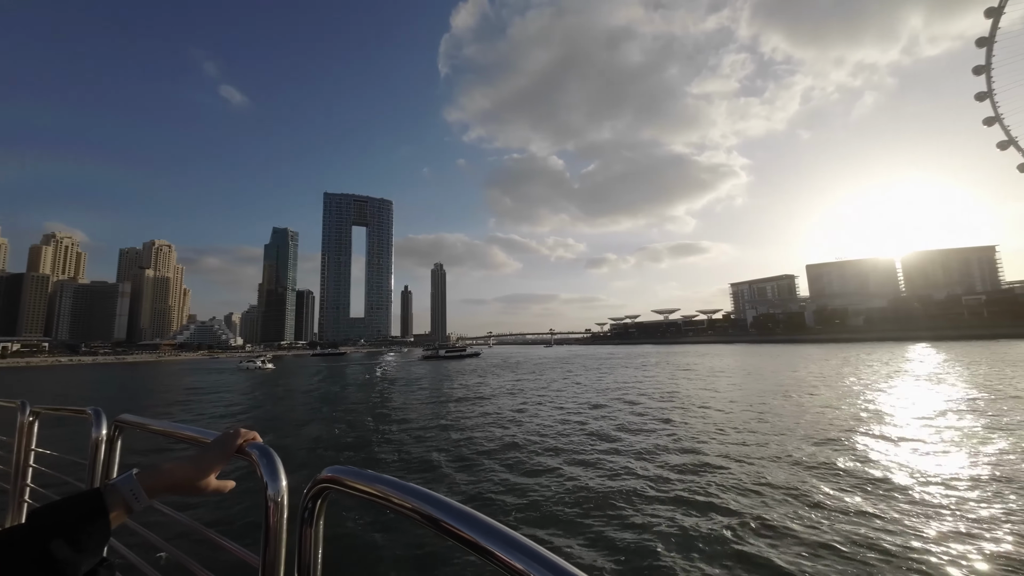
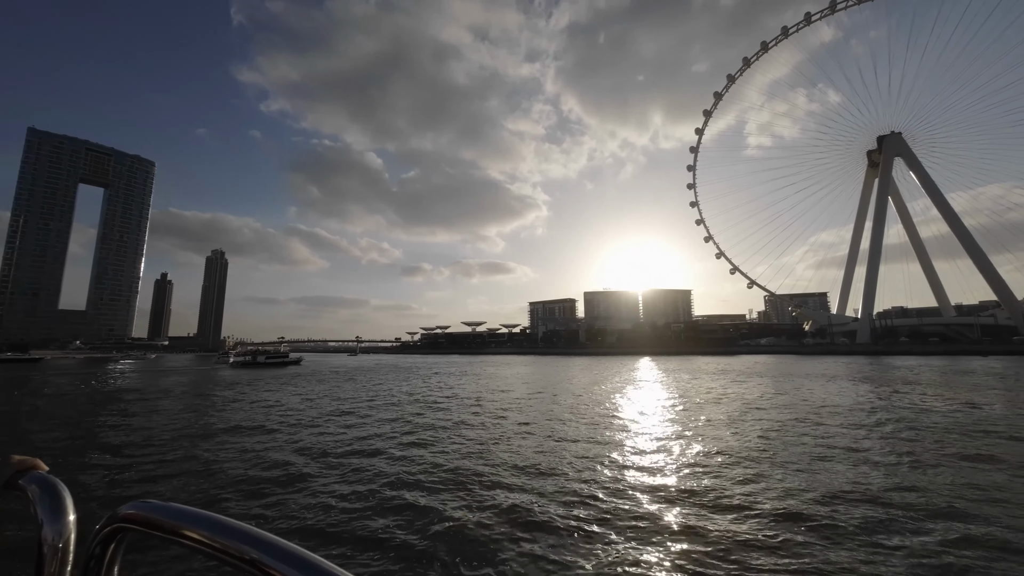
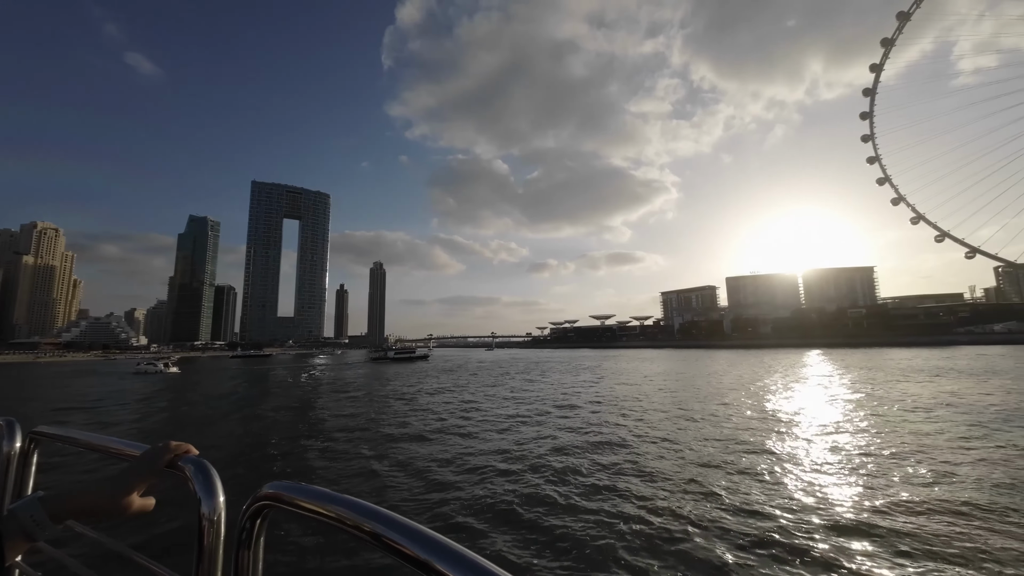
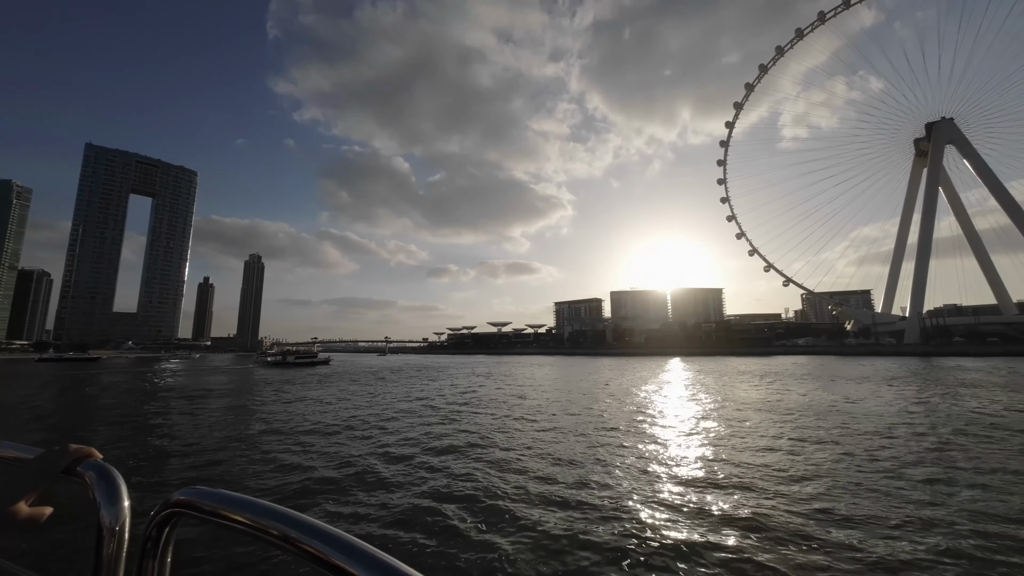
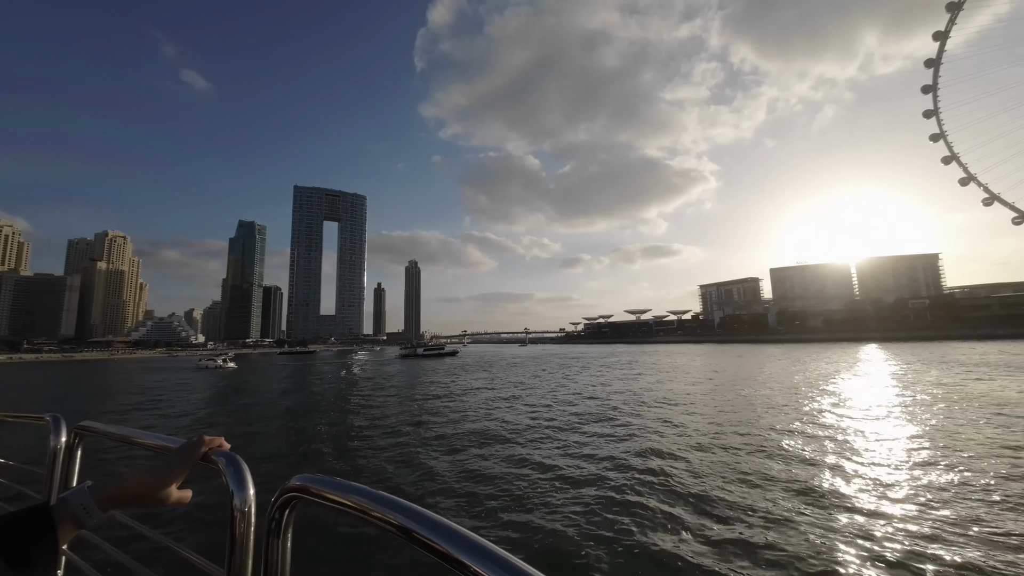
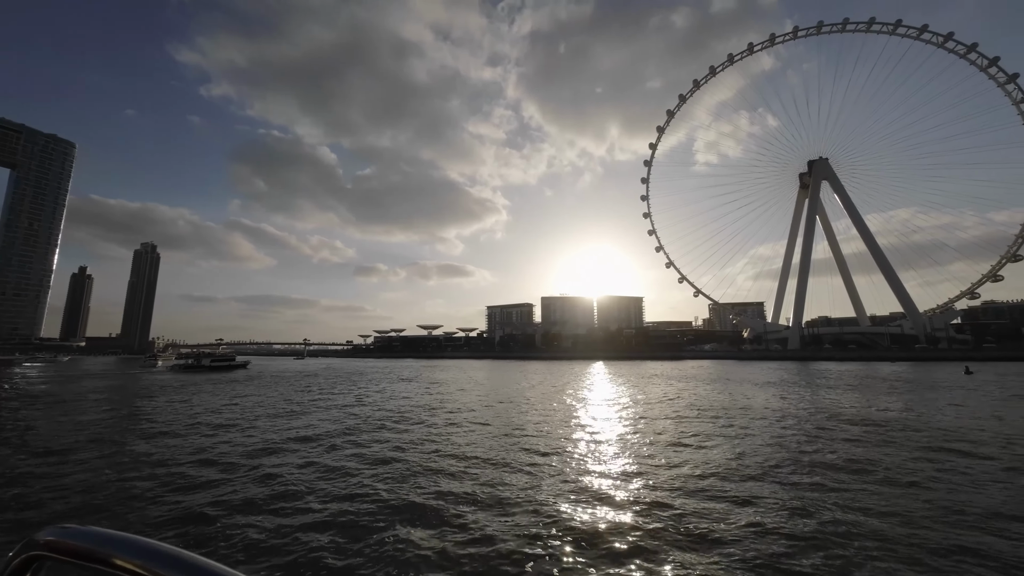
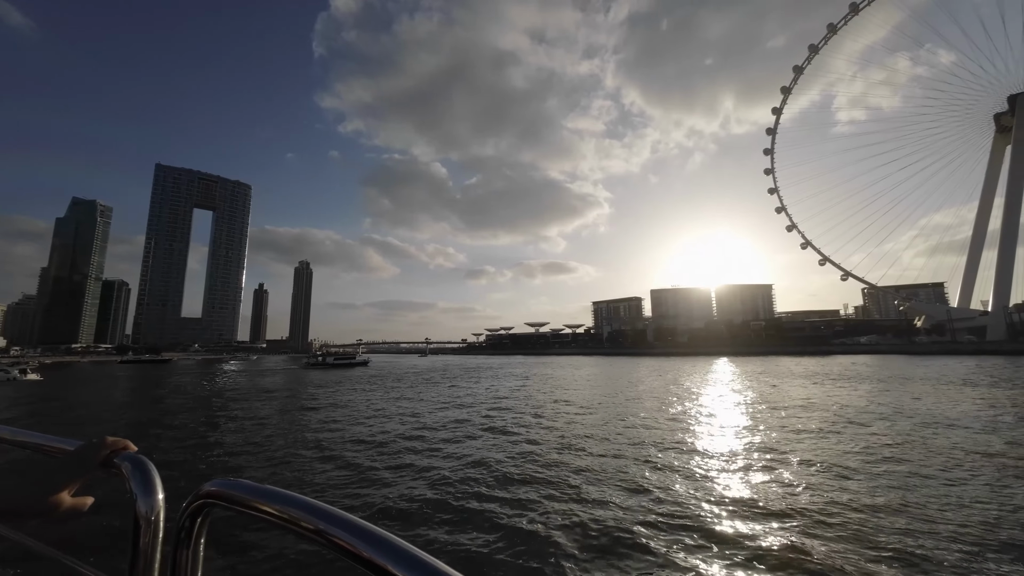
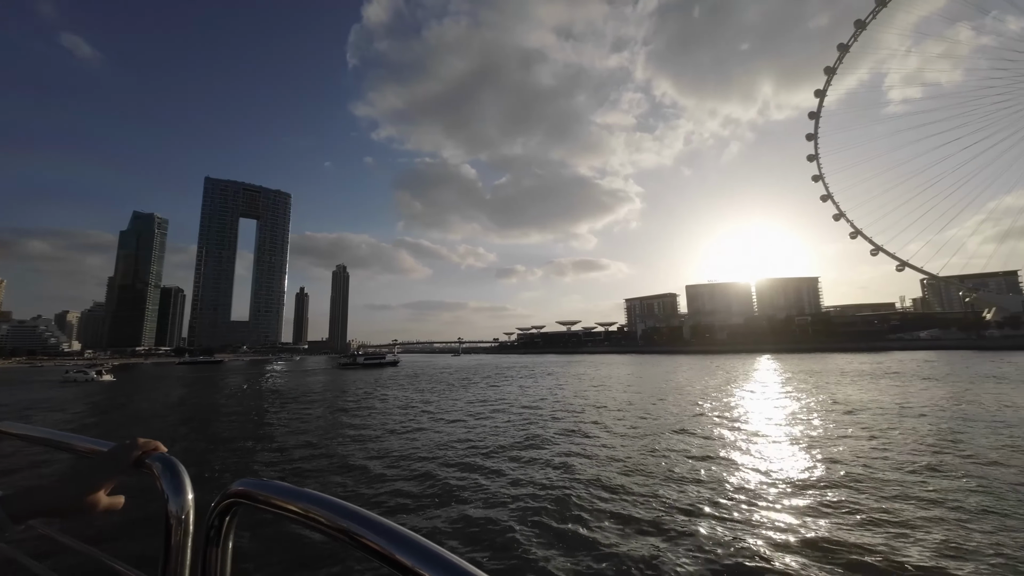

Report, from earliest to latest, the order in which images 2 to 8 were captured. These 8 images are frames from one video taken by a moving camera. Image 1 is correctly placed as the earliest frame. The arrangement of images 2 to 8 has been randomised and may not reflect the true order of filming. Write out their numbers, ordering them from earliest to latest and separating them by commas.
5, 3, 8, 7, 4, 2, 6
